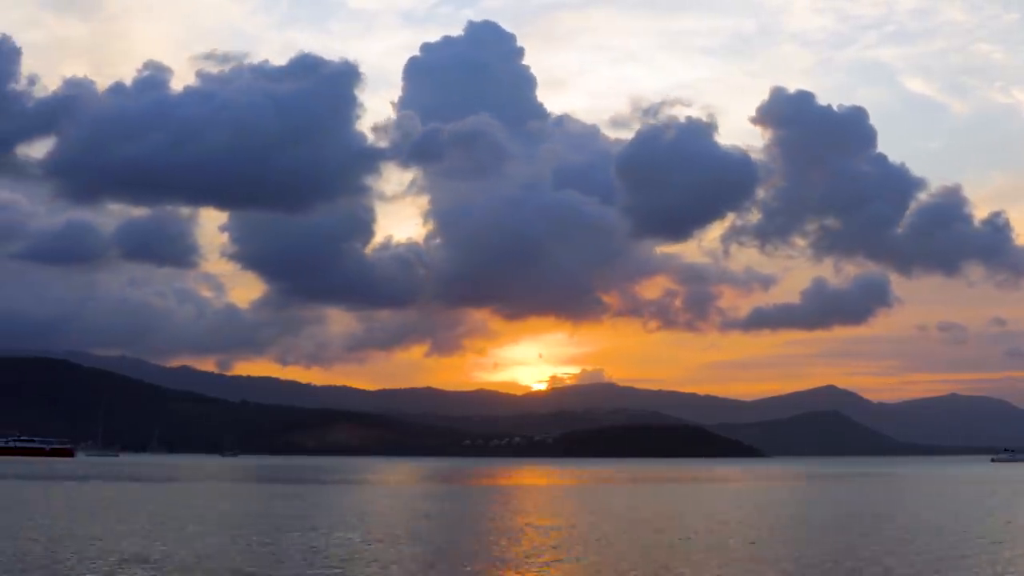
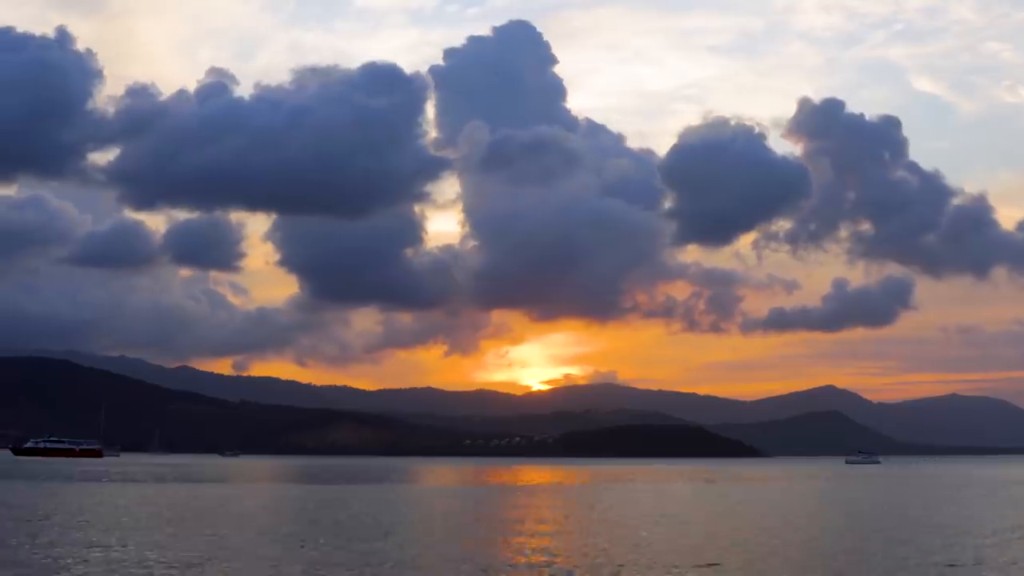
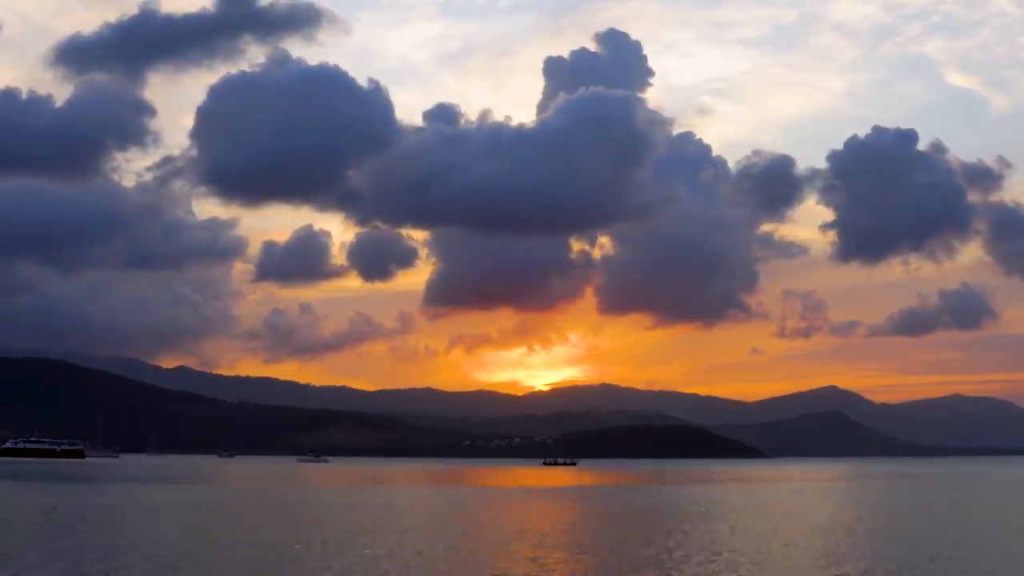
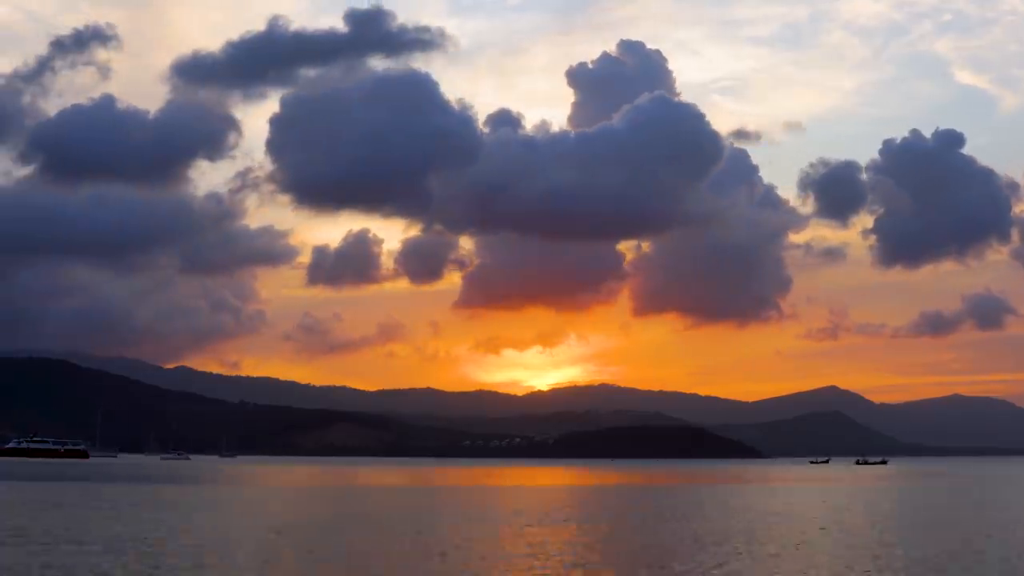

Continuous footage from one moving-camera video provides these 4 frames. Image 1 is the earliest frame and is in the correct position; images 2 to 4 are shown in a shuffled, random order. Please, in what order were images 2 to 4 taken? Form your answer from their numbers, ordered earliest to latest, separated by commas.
2, 3, 4
